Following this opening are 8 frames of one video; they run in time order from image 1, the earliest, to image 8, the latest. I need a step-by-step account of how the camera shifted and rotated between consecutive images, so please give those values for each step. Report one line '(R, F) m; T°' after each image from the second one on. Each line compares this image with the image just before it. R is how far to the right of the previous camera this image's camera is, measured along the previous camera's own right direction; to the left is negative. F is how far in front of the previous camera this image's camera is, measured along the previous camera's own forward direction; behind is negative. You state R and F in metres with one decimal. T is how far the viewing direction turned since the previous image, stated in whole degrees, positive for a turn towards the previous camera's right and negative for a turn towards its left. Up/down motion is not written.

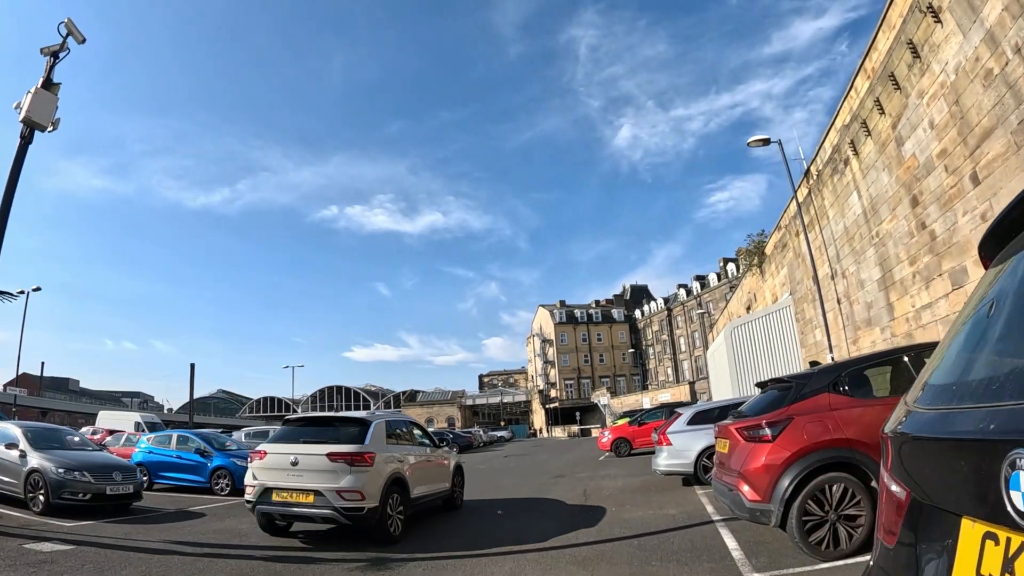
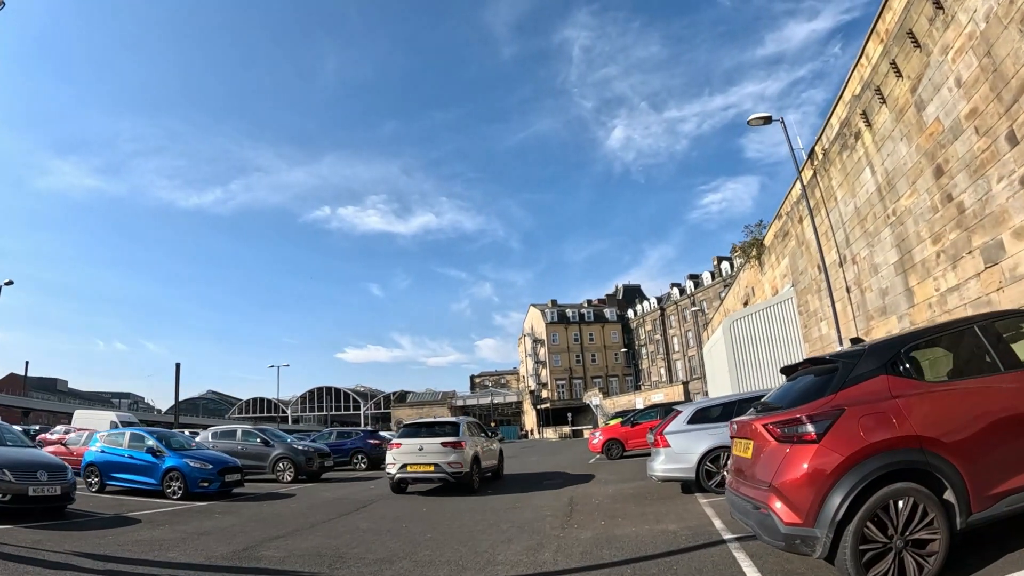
(+0.2, +1.2) m; +1°
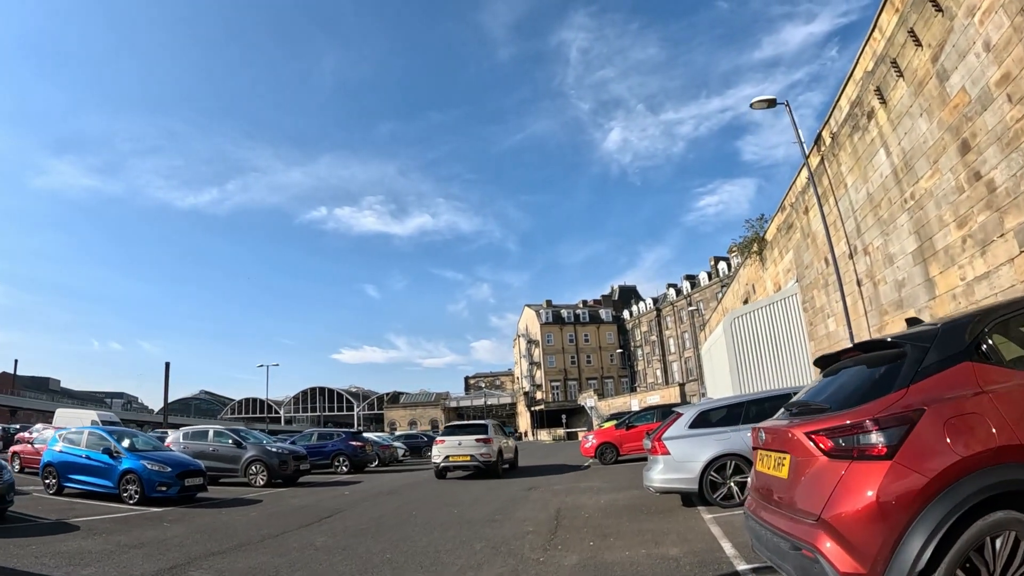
(+0.2, +0.9) m; 0°
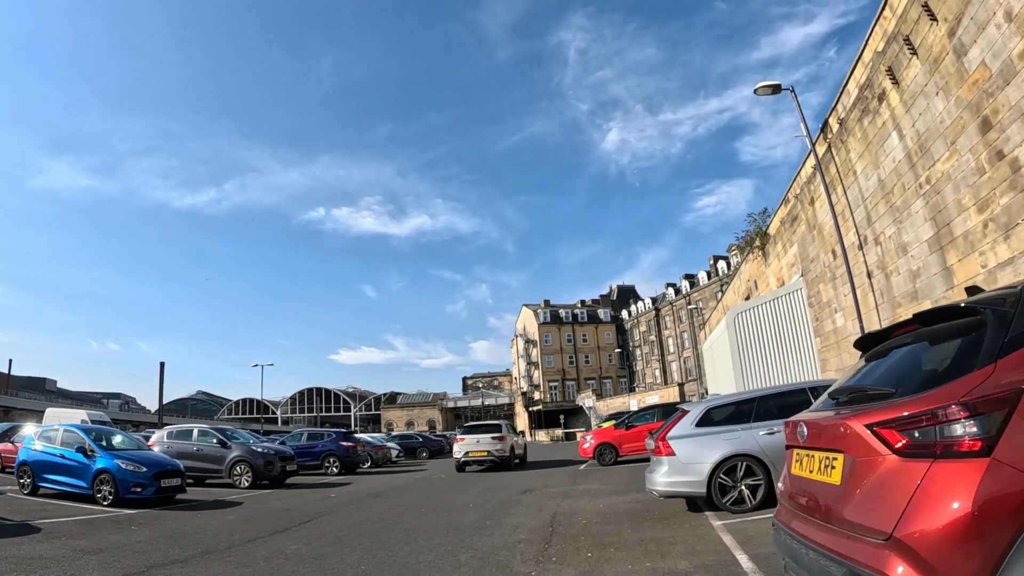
(+0.1, +0.6) m; 0°
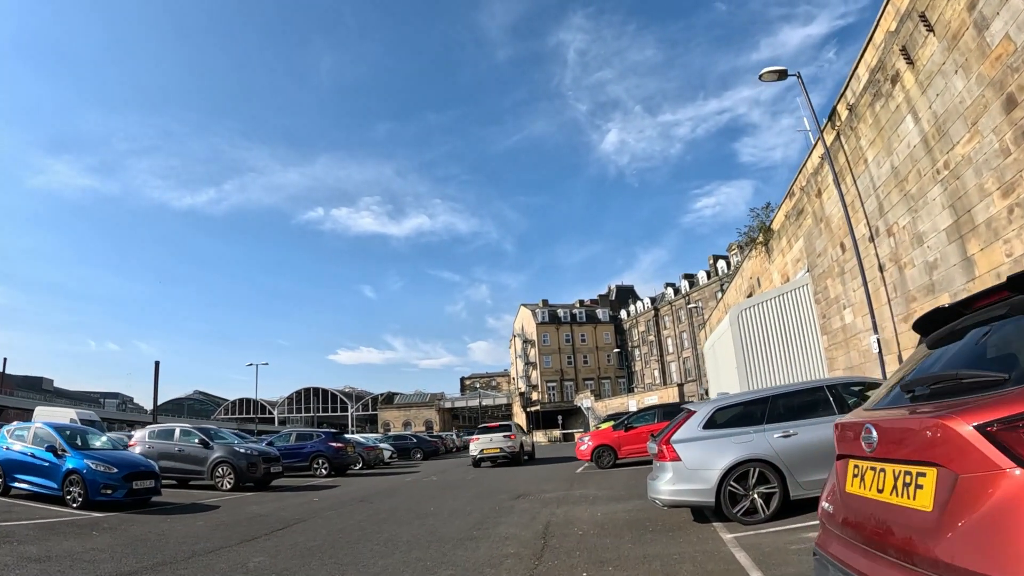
(+0.1, +0.6) m; 0°
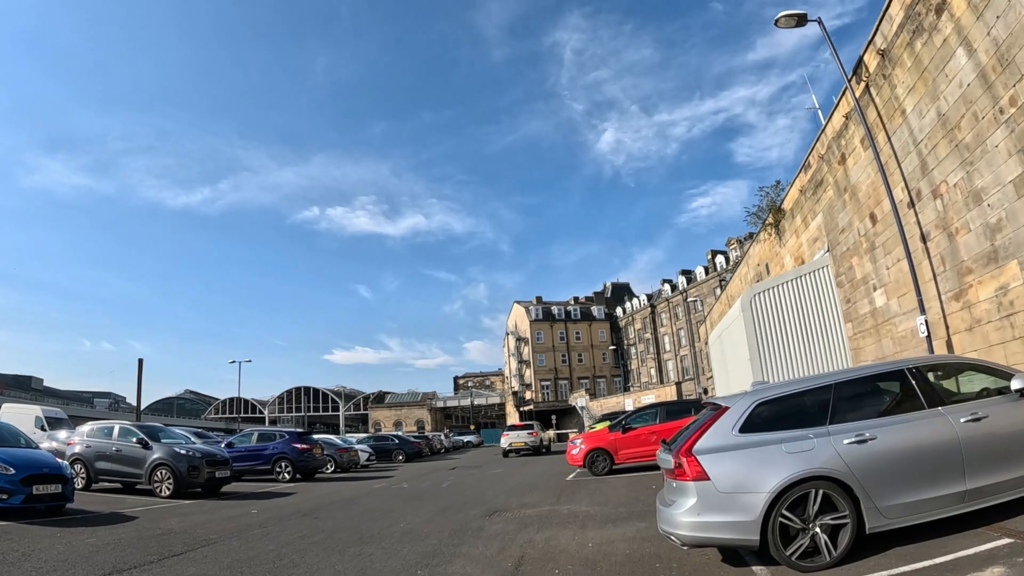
(+0.3, +1.8) m; 0°
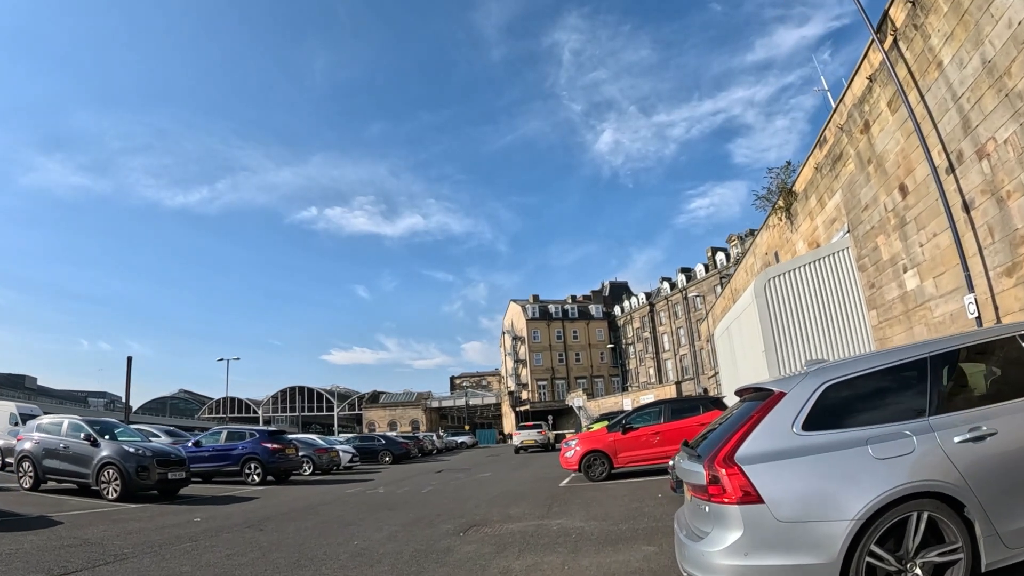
(+0.2, +1.3) m; 0°
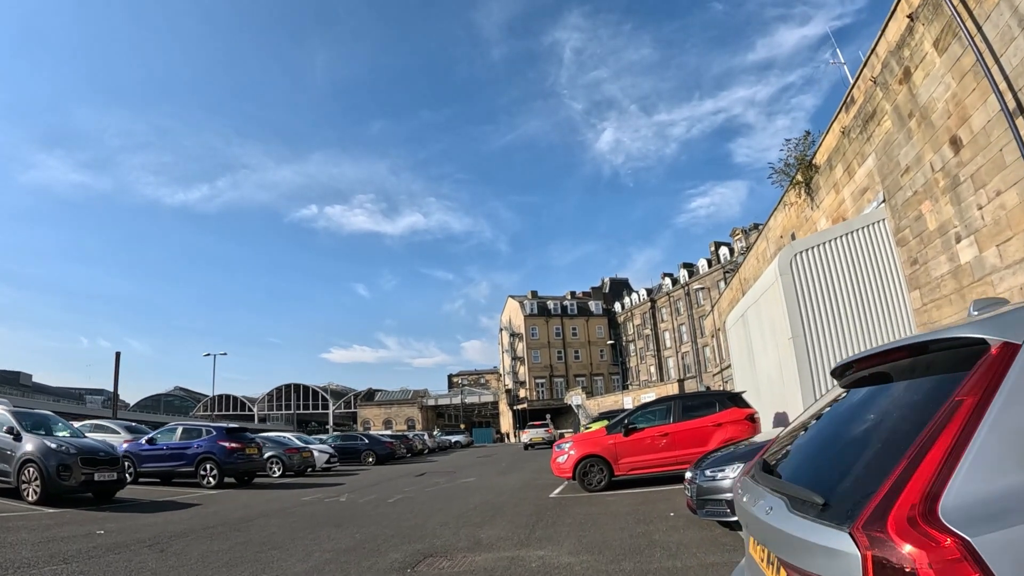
(+0.3, +1.6) m; 0°
